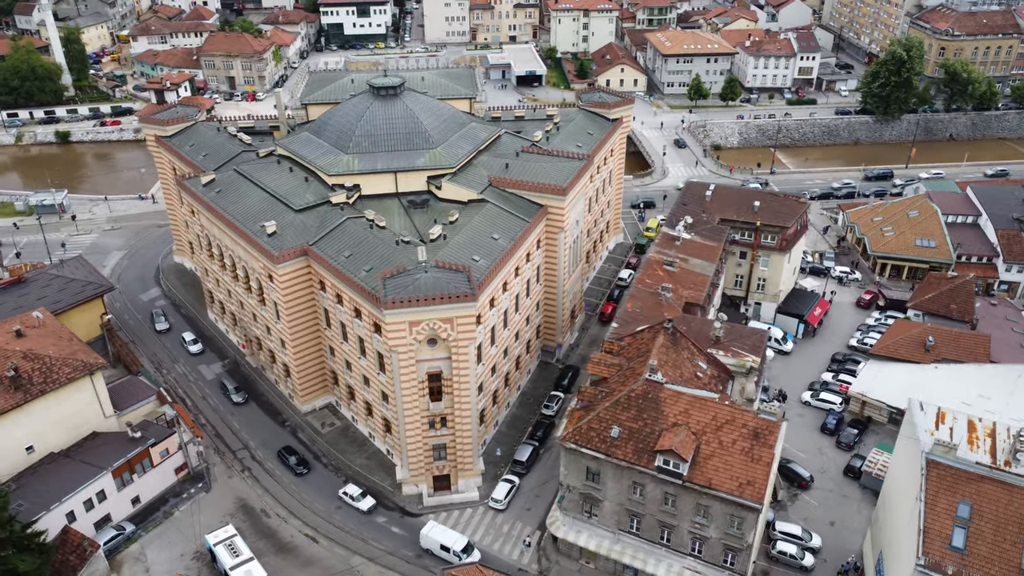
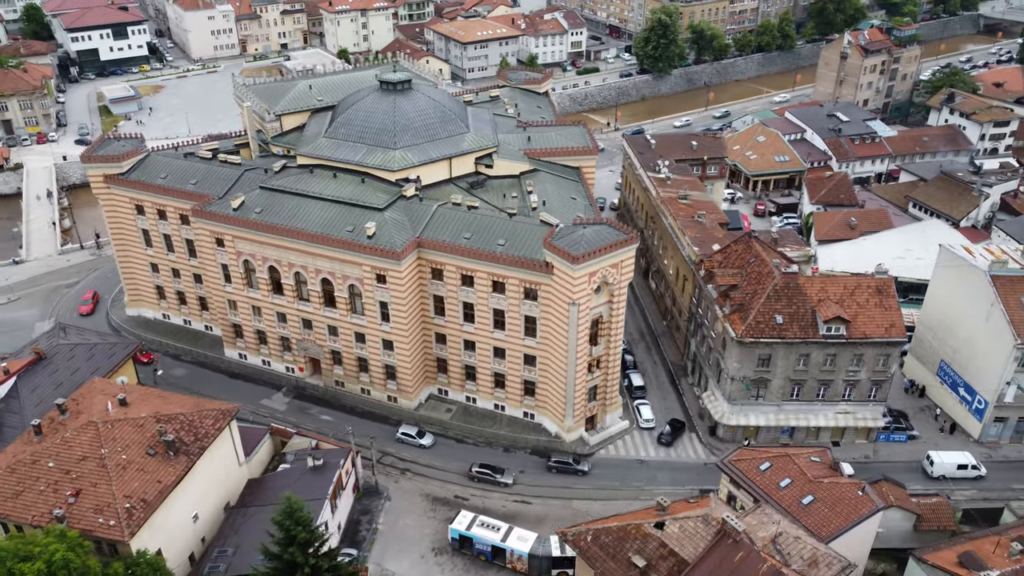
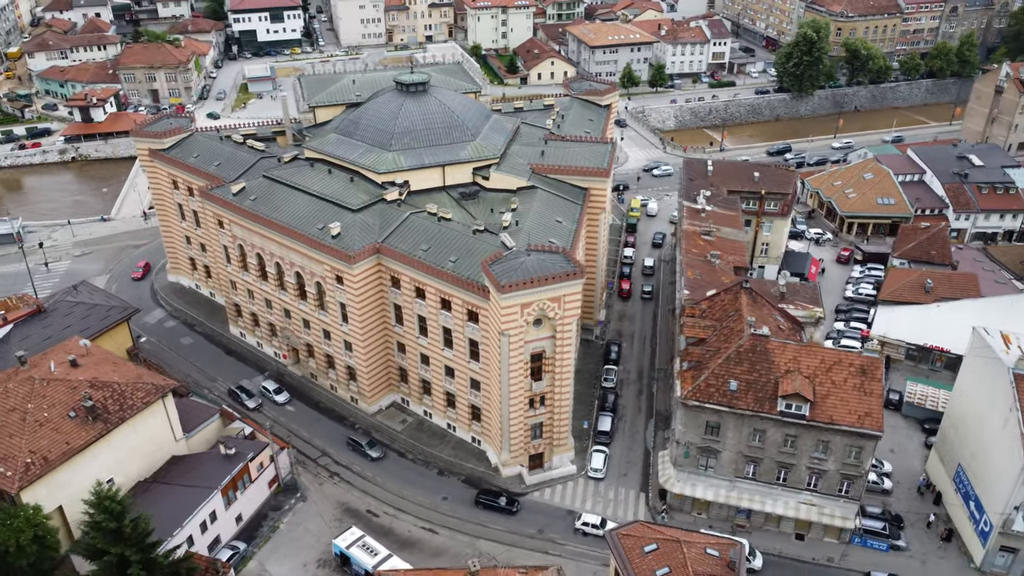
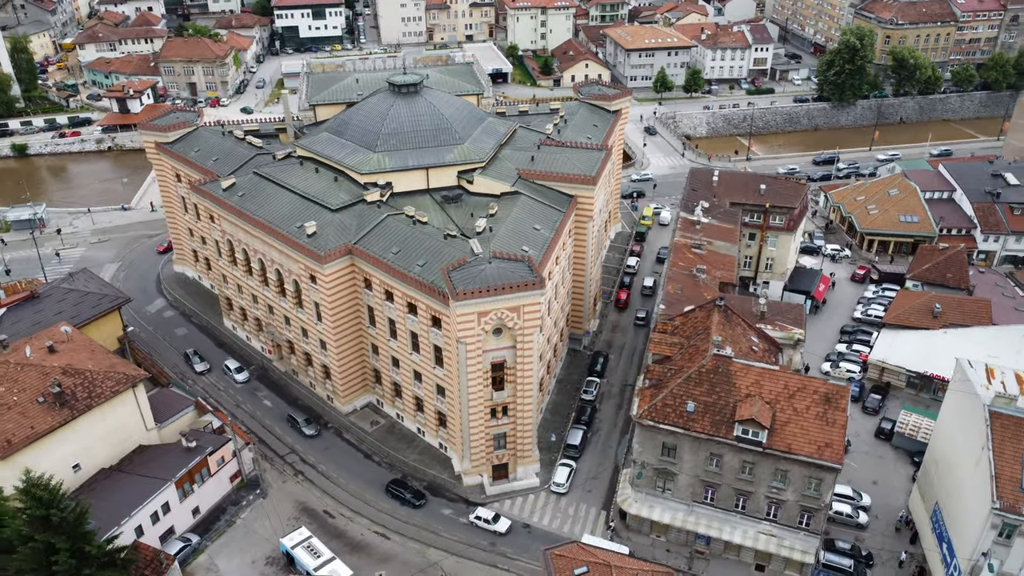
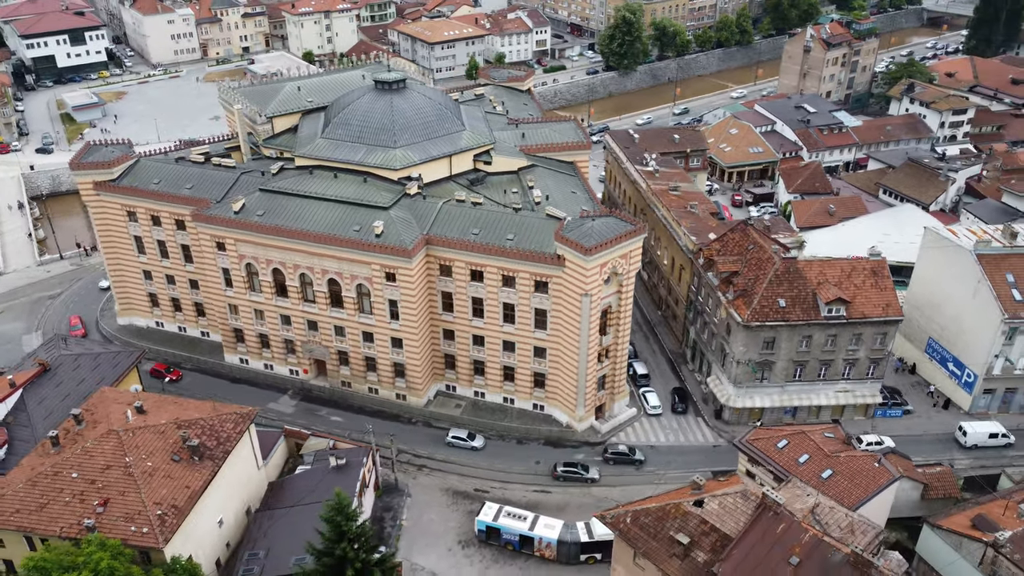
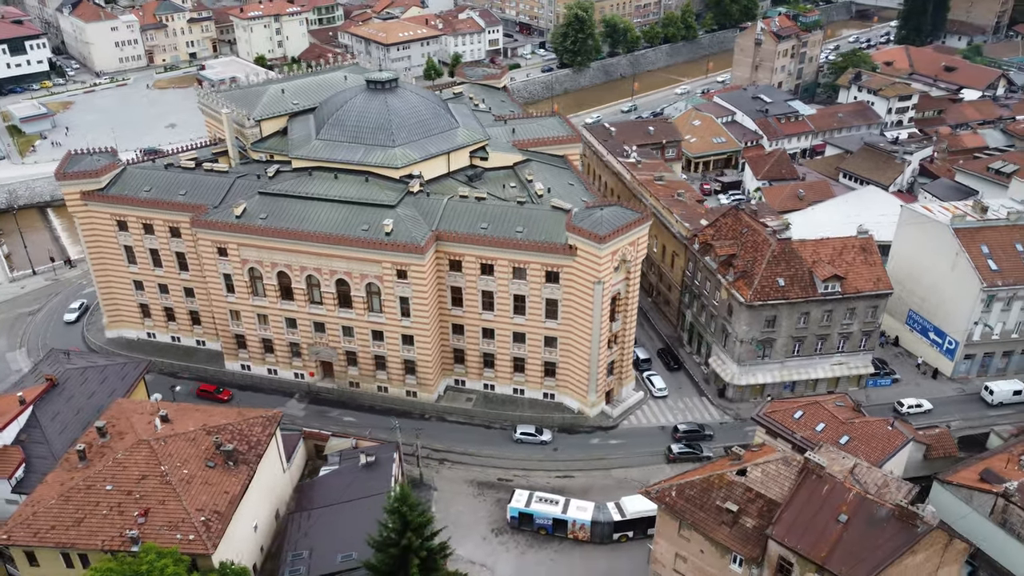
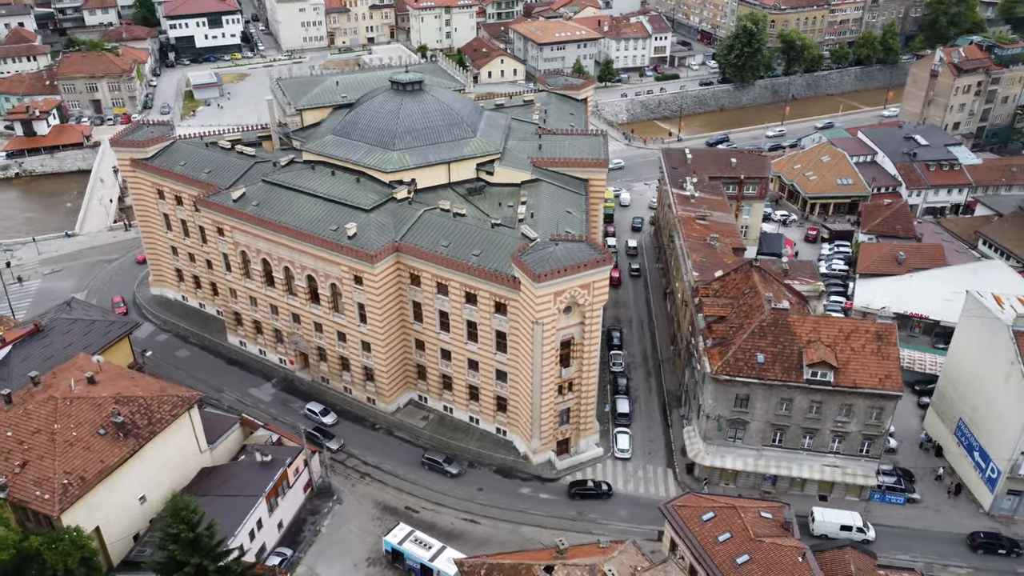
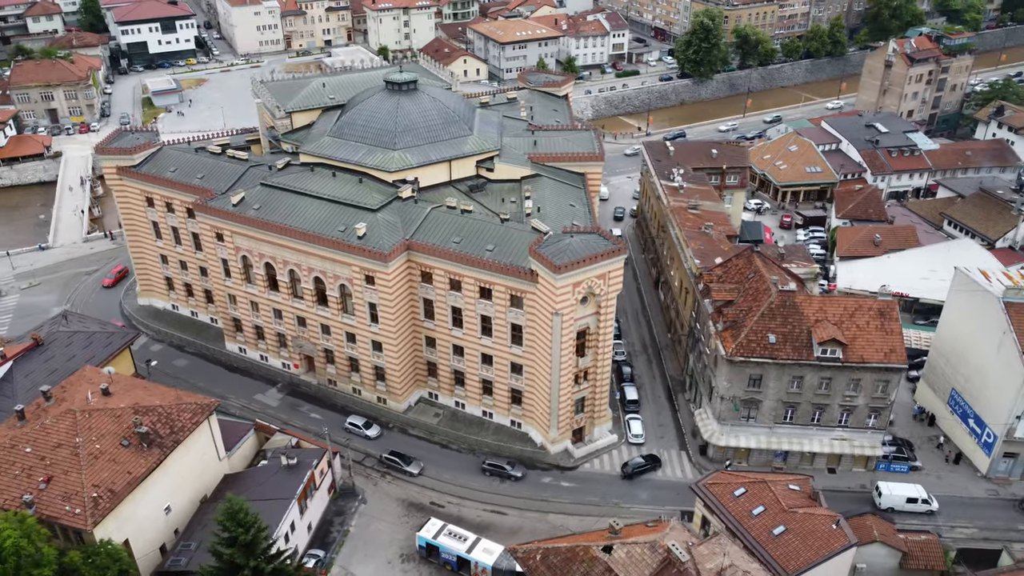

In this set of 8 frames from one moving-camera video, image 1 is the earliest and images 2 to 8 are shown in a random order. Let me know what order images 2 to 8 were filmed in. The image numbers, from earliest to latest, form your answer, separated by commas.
4, 3, 7, 8, 2, 5, 6
